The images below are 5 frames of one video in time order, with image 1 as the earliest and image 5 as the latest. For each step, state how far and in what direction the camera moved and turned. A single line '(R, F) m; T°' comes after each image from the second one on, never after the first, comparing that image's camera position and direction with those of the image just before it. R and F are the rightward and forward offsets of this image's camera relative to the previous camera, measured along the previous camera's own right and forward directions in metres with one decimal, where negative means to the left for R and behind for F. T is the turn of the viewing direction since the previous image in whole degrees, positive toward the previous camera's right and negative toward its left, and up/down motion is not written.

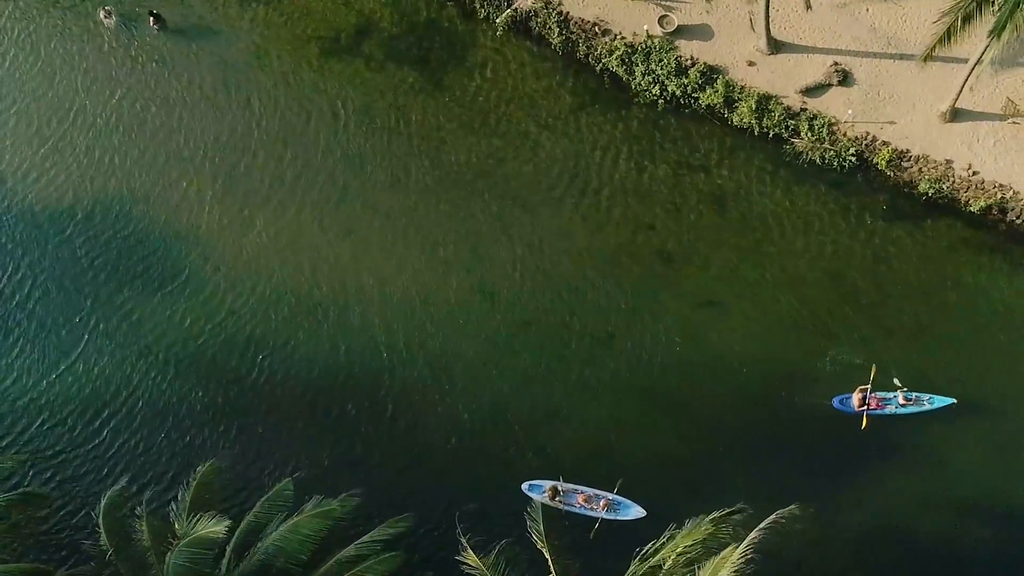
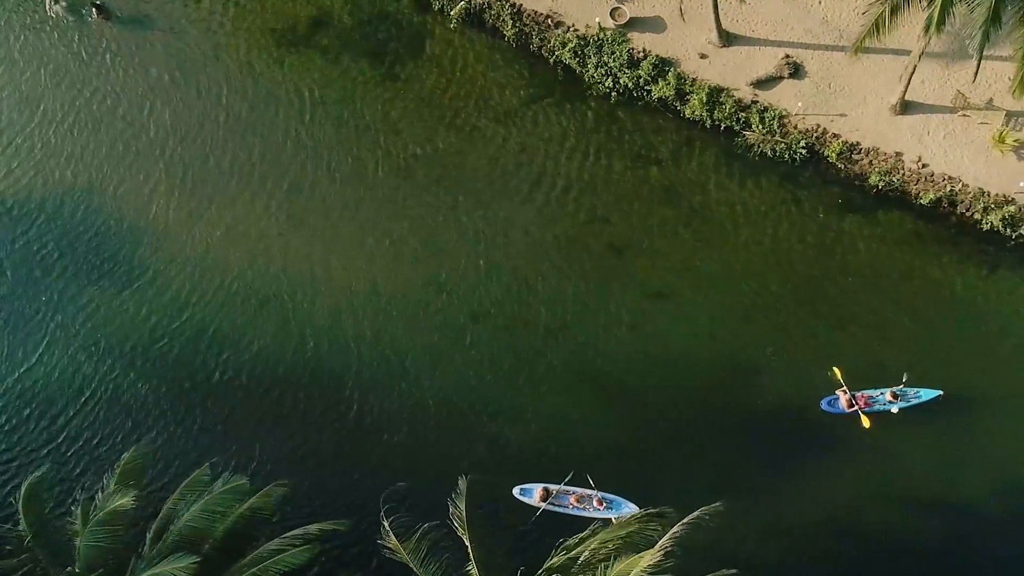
(+1.2, -0.1) m; 0°
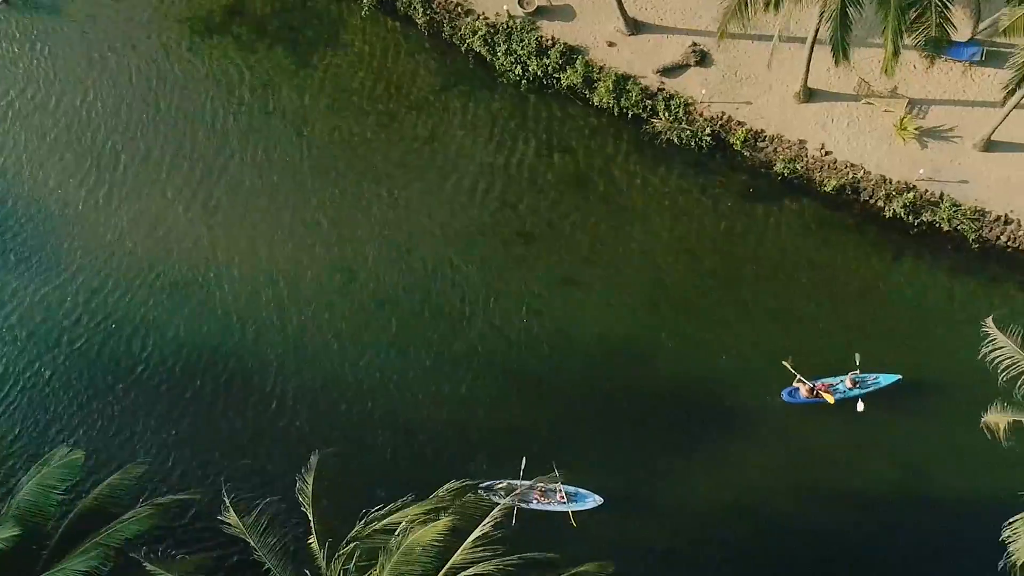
(+2.4, -0.1) m; 0°
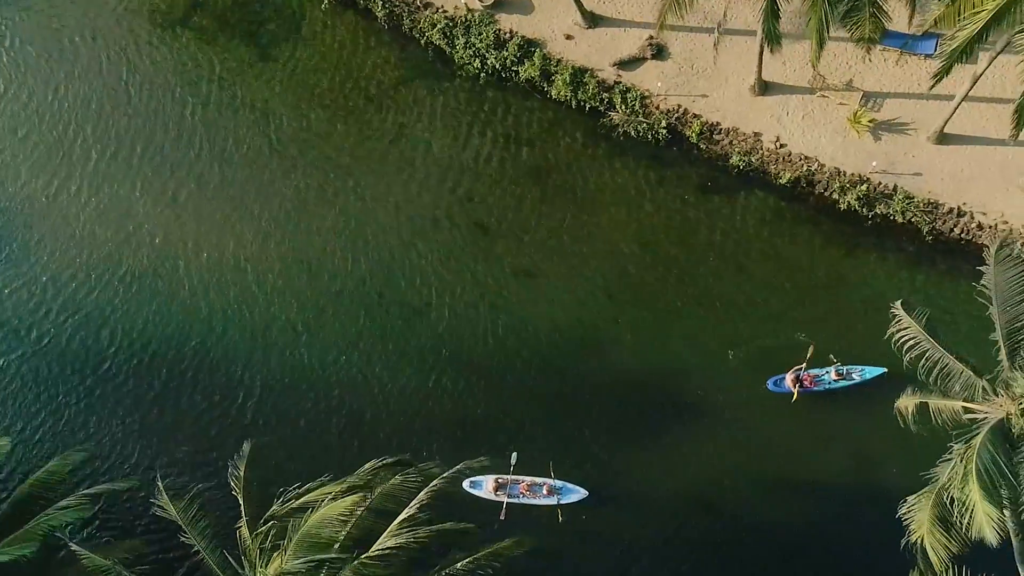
(+1.1, -0.1) m; 0°
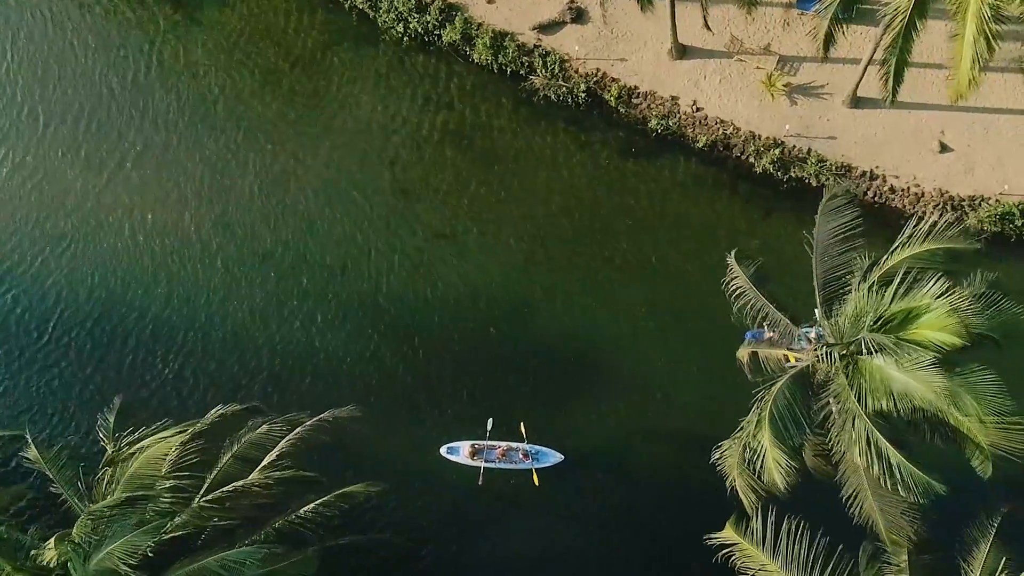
(+2.0, -0.3) m; 0°
